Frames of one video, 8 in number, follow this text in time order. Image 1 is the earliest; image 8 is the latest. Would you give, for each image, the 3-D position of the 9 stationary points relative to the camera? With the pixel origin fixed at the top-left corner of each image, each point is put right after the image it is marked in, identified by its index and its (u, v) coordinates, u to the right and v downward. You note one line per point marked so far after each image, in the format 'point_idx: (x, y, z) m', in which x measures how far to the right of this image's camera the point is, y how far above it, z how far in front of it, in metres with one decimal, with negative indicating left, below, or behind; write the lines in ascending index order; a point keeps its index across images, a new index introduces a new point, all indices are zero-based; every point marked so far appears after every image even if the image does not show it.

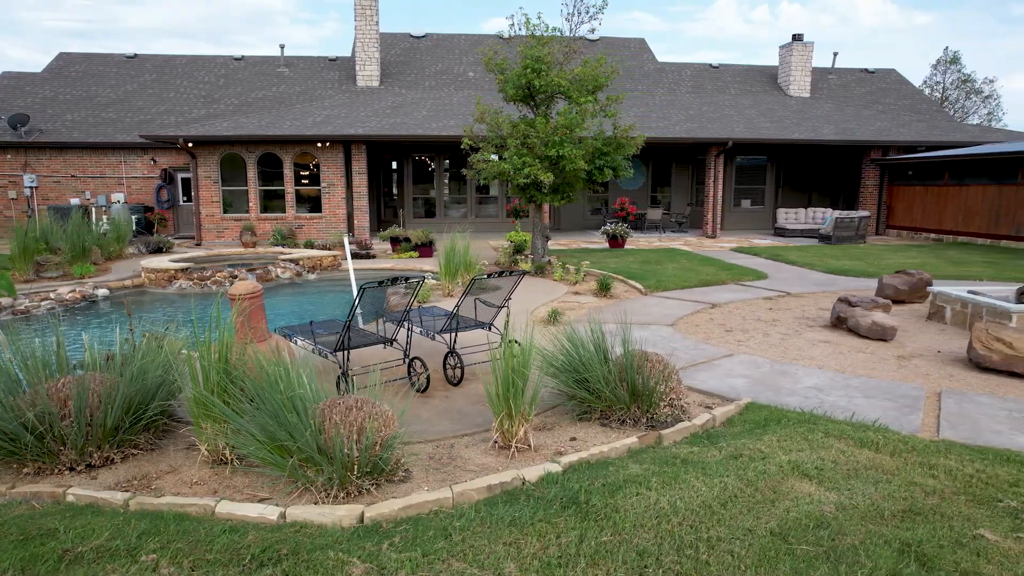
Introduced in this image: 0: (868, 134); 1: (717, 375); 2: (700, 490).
0: (+11.6, +5.0, +17.2) m
1: (+2.0, -0.8, +5.1) m
2: (+1.1, -1.2, +3.1) m
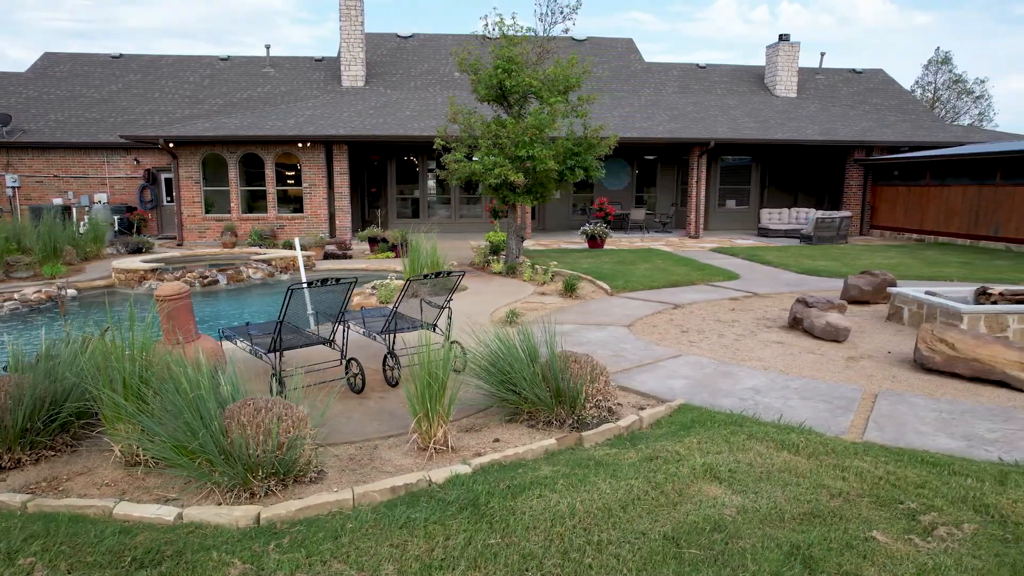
0: (+11.1, +5.0, +17.1) m
1: (+1.4, -0.9, +5.1) m
2: (+0.5, -1.2, +3.1) m
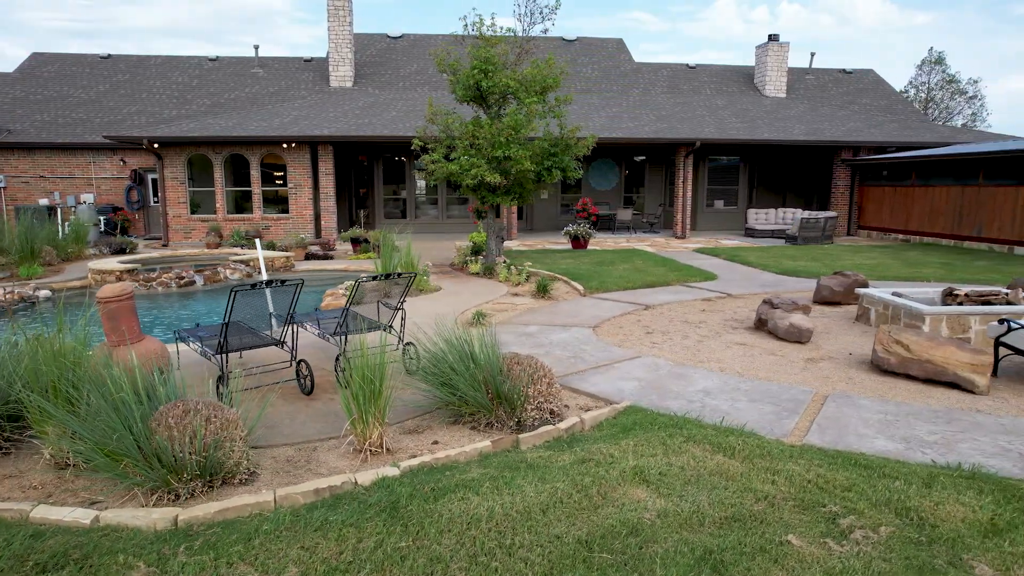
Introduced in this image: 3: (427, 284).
0: (+10.6, +5.0, +17.1) m
1: (+0.9, -0.9, +5.1) m
2: (+0.1, -1.2, +3.1) m
3: (-1.5, +0.1, +9.1) m
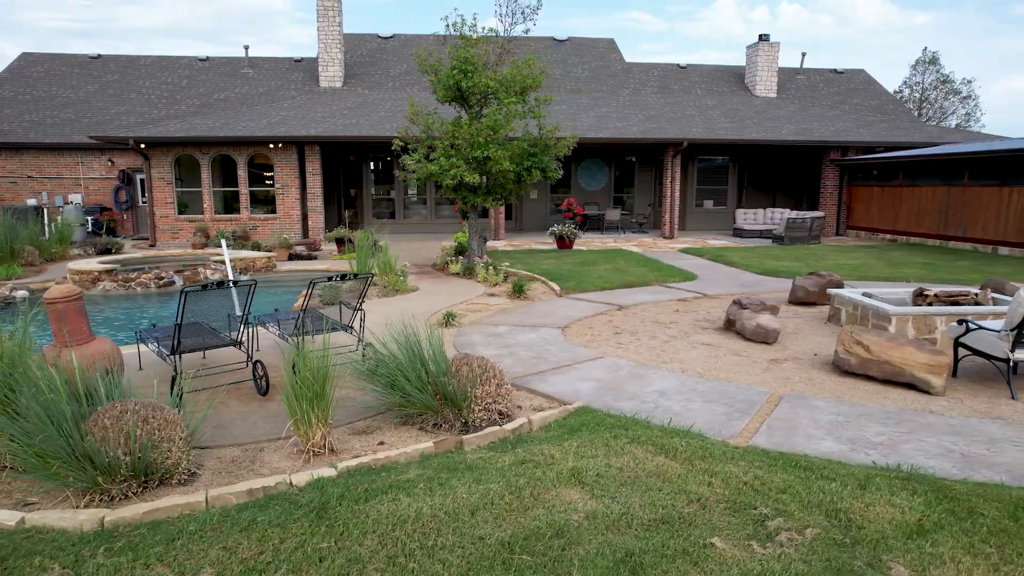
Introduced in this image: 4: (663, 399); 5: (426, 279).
0: (+10.2, +5.0, +17.1) m
1: (+0.5, -0.9, +5.1) m
2: (-0.3, -1.2, +3.1) m
3: (-1.9, +0.1, +9.1) m
4: (+1.3, -1.0, +4.6) m
5: (-1.6, +0.2, +10.0) m
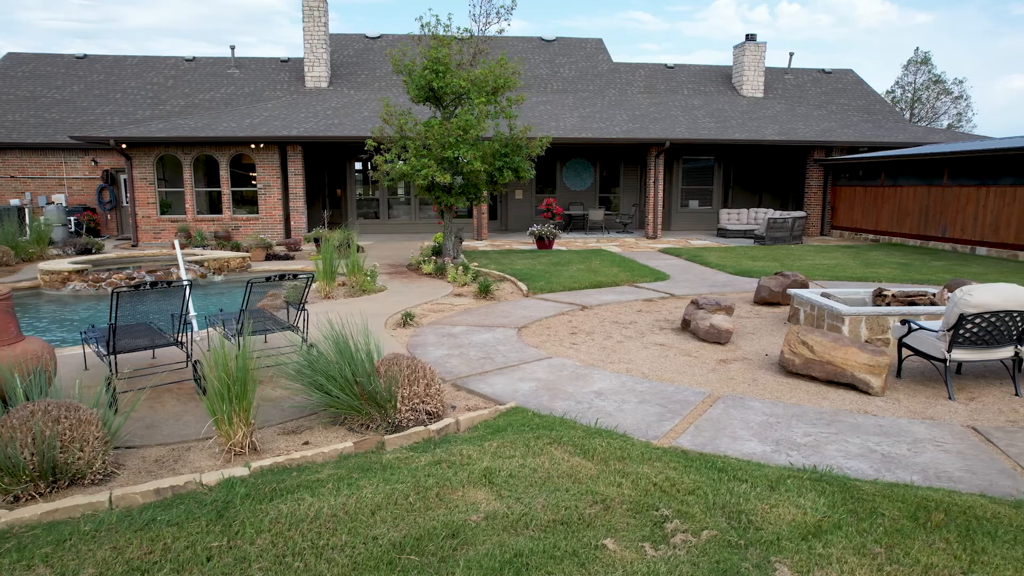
0: (+9.7, +5.0, +17.1) m
1: (0.0, -0.9, +5.1) m
2: (-0.9, -1.2, +3.1) m
3: (-2.4, +0.1, +9.1) m
4: (+0.8, -1.0, +4.6) m
5: (-2.2, +0.2, +10.0) m
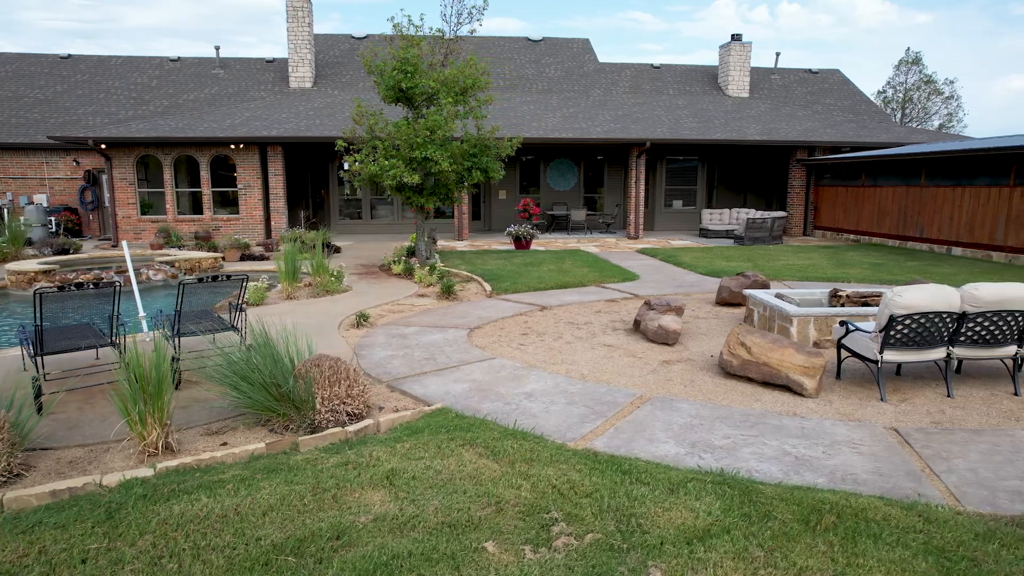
0: (+9.1, +5.0, +17.1) m
1: (-0.7, -0.9, +5.1) m
2: (-1.5, -1.3, +3.1) m
3: (-3.0, 0.0, +9.1) m
4: (+0.1, -1.0, +4.6) m
5: (-2.8, +0.2, +10.0) m
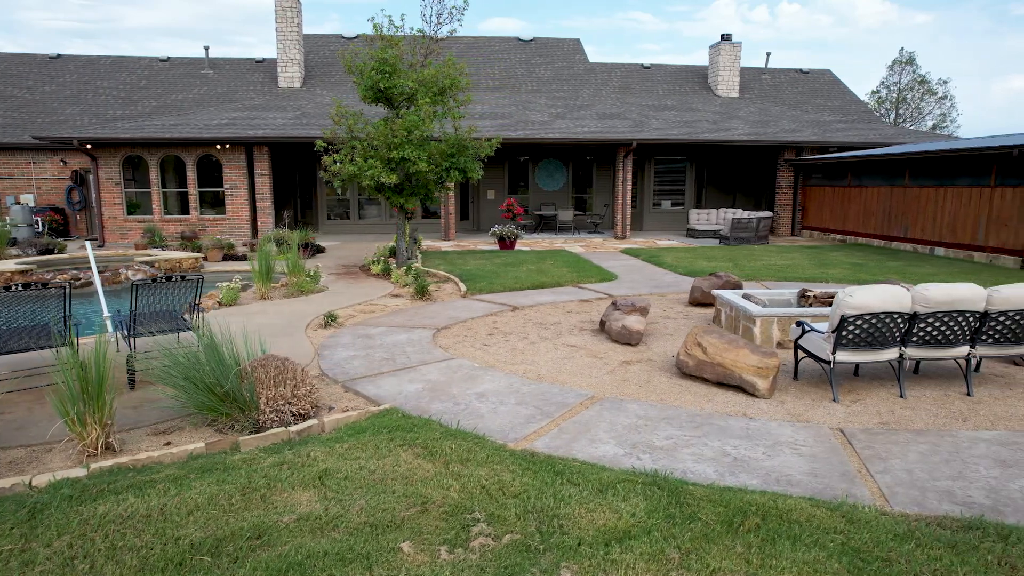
0: (+8.7, +5.0, +17.1) m
1: (-1.1, -0.9, +5.1) m
2: (-1.9, -1.3, +3.1) m
3: (-3.5, 0.0, +9.1) m
4: (-0.3, -1.0, +4.6) m
5: (-3.2, +0.2, +10.0) m
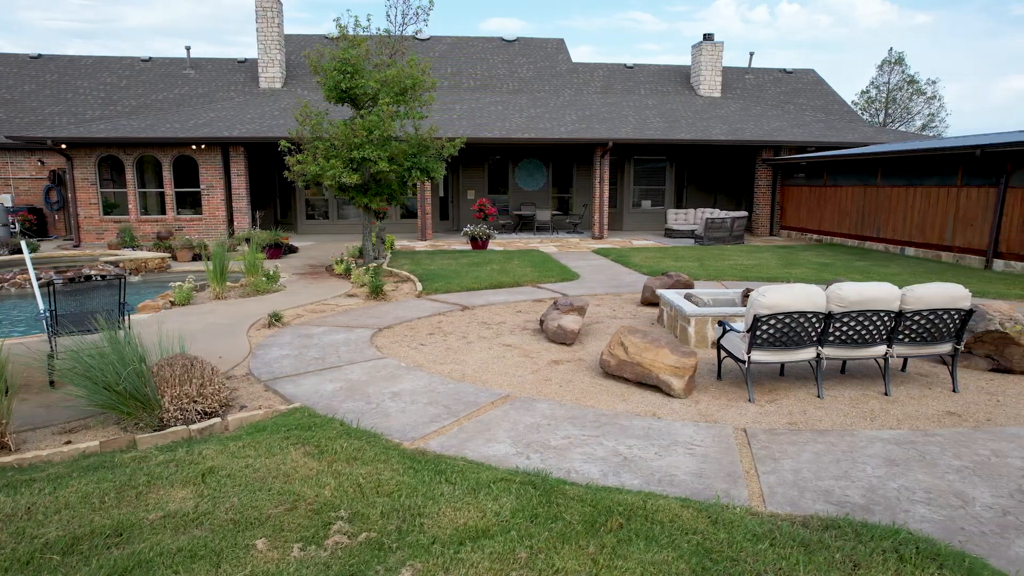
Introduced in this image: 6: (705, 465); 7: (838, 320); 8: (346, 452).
0: (+7.9, +5.0, +17.1) m
1: (-1.8, -0.9, +5.1) m
2: (-2.7, -1.3, +3.1) m
3: (-4.2, 0.0, +9.1) m
4: (-1.1, -1.0, +4.6) m
5: (-4.0, +0.2, +10.0) m
6: (+1.3, -1.2, +3.6) m
7: (+2.9, -0.3, +4.6) m
8: (-1.1, -1.1, +3.6) m
